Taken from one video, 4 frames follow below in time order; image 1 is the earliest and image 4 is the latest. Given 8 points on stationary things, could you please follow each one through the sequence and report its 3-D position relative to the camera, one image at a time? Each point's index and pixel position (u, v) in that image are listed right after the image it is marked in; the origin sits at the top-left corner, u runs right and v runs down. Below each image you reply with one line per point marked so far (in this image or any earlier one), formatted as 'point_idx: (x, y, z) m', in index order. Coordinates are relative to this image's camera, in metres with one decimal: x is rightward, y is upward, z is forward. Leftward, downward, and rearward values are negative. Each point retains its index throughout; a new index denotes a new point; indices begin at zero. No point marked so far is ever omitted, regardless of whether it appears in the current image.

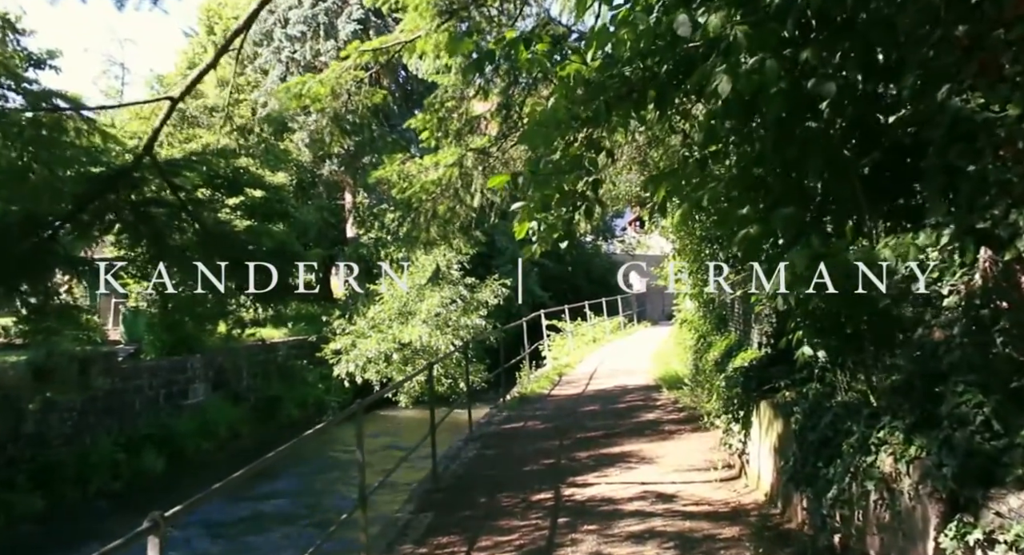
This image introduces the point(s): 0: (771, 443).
0: (+1.6, -1.0, +5.1) m
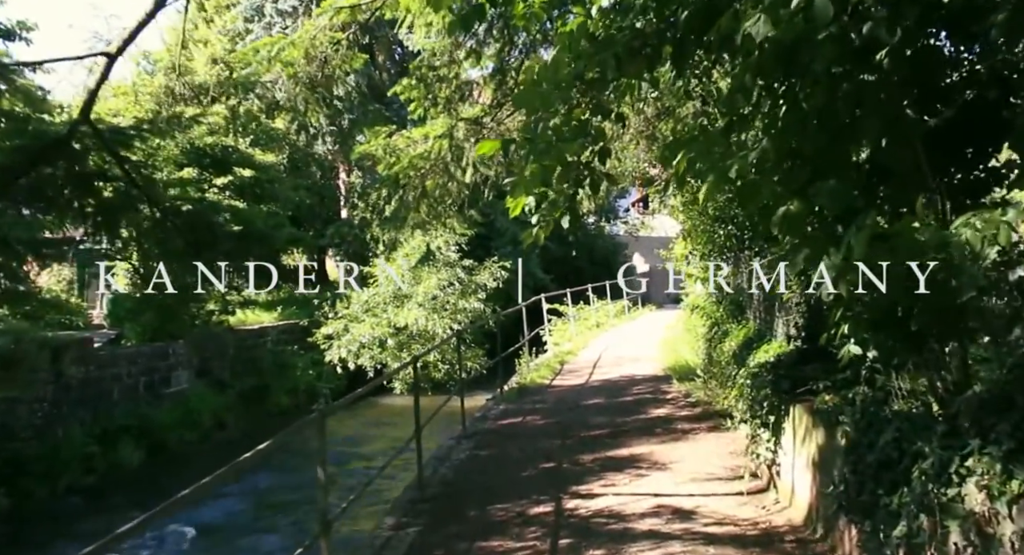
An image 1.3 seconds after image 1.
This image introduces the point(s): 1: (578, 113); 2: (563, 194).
0: (+1.6, -1.0, +4.4) m
1: (+0.4, +0.9, +4.6) m
2: (+0.3, +0.5, +4.7) m
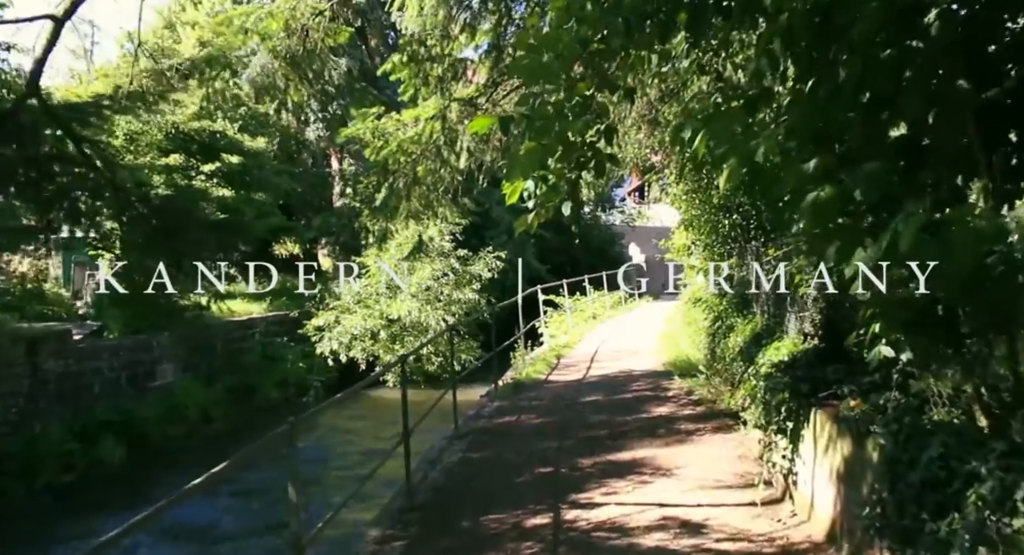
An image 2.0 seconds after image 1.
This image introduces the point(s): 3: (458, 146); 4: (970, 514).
0: (+1.6, -0.9, +4.0) m
1: (+0.4, +1.0, +4.2) m
2: (+0.3, +0.5, +4.3) m
3: (-0.4, +1.1, +6.6) m
4: (+1.5, -0.8, +2.7) m
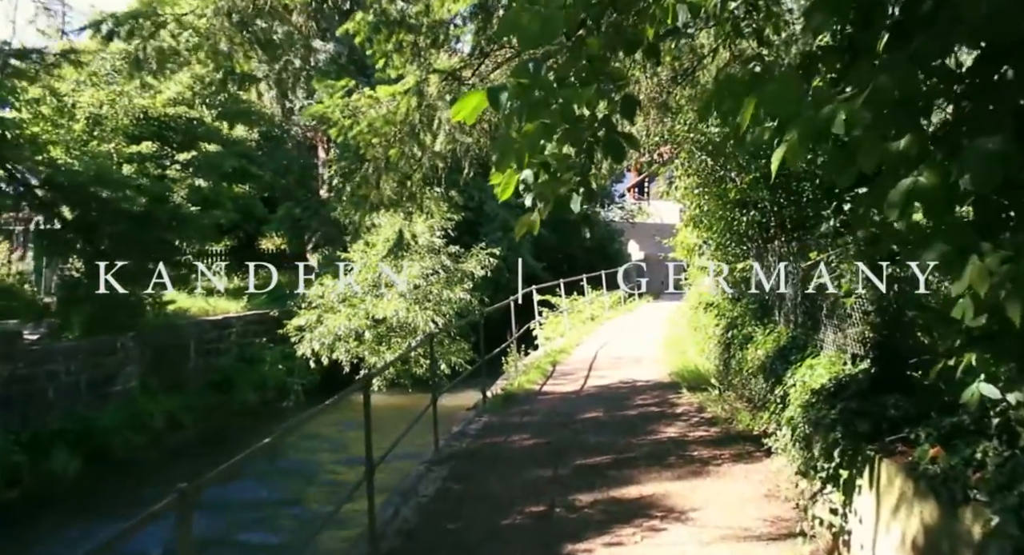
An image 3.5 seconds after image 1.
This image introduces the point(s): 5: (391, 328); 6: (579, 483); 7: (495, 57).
0: (+1.5, -1.0, +3.1) m
1: (+0.3, +0.9, +3.2) m
2: (+0.2, +0.5, +3.4) m
3: (-0.5, +1.0, +5.7) m
4: (+1.5, -0.8, +1.8) m
5: (-2.4, -1.0, +15.8) m
6: (+0.5, -1.4, +5.5) m
7: (-0.1, +1.3, +4.9) m
